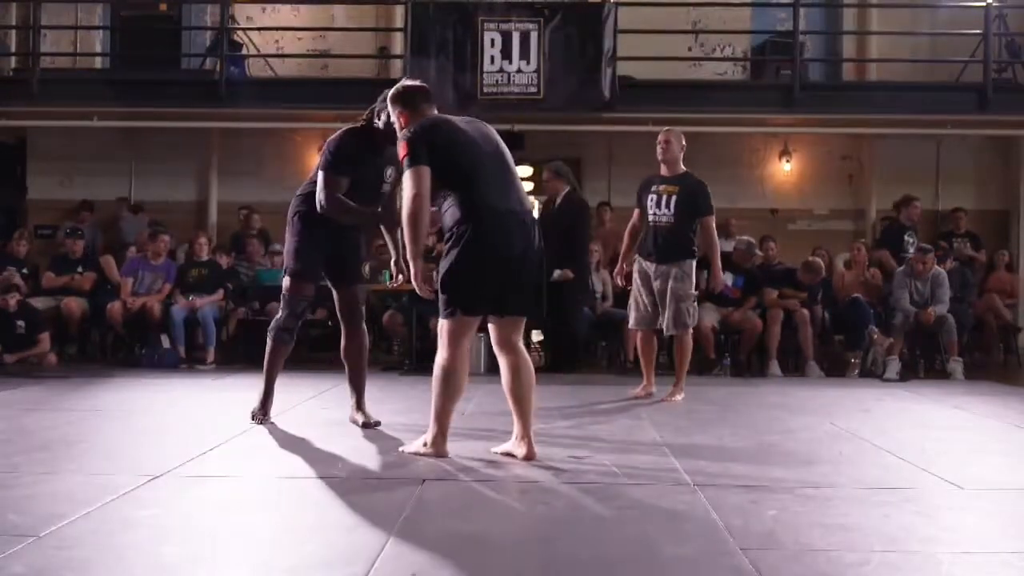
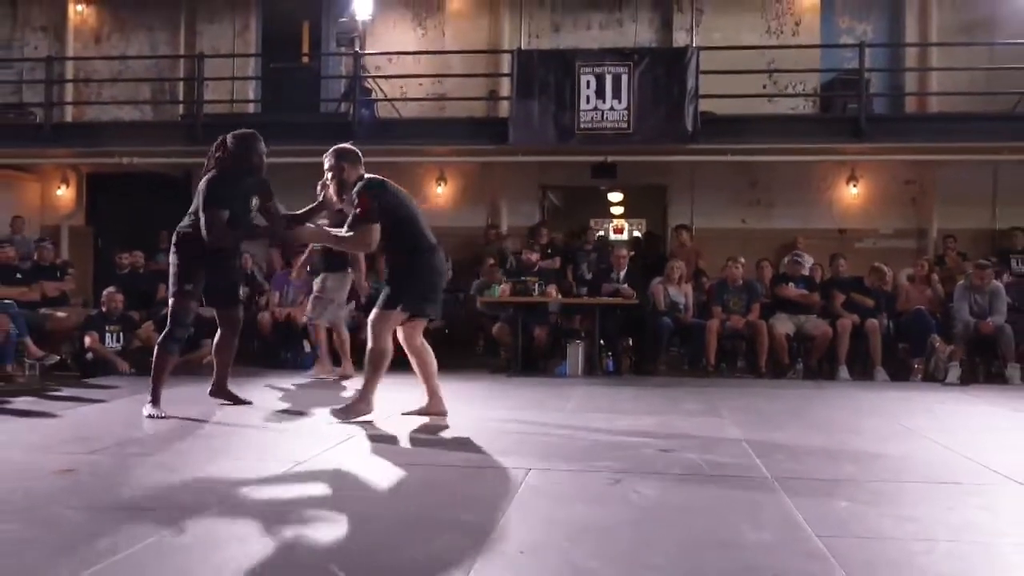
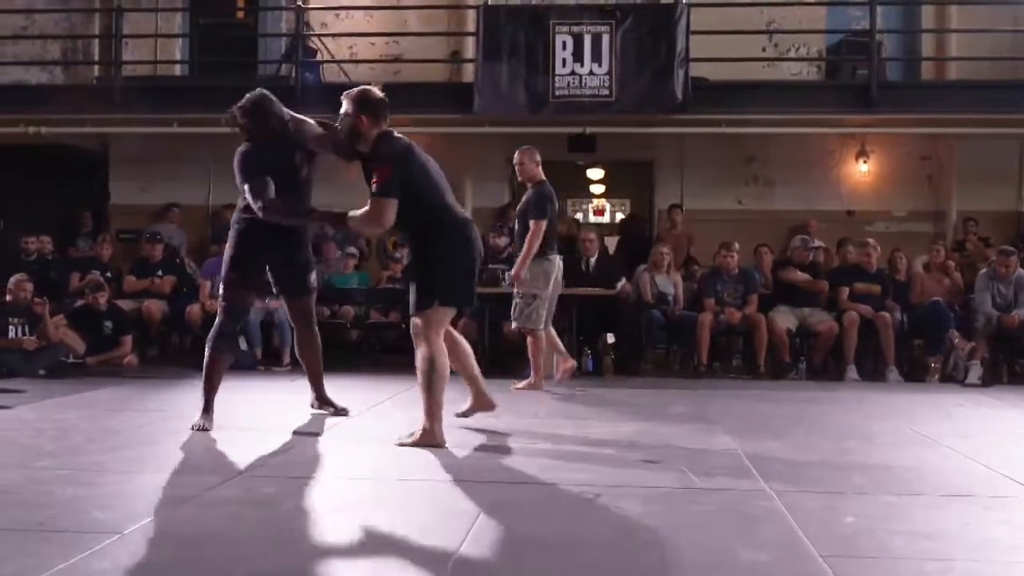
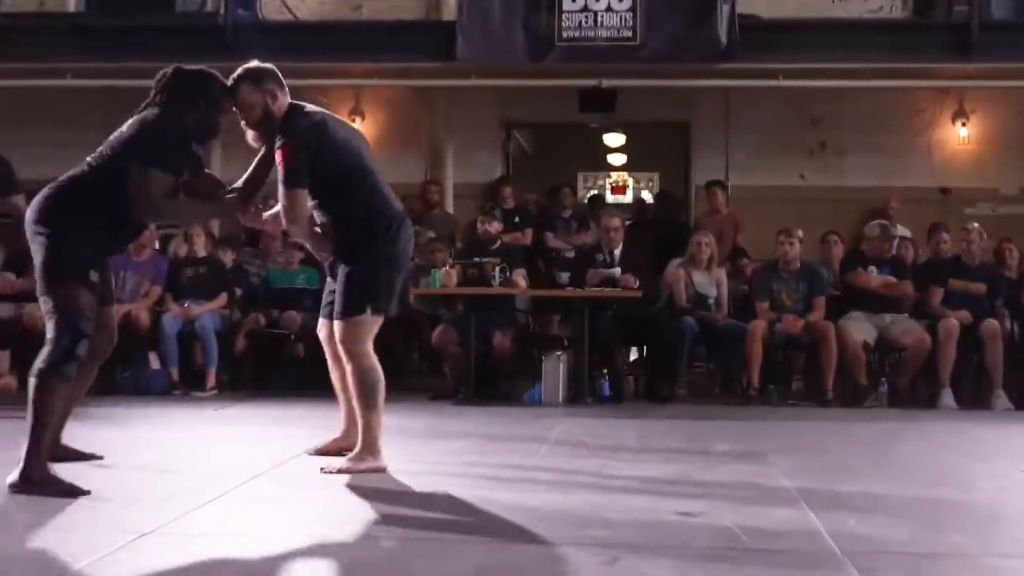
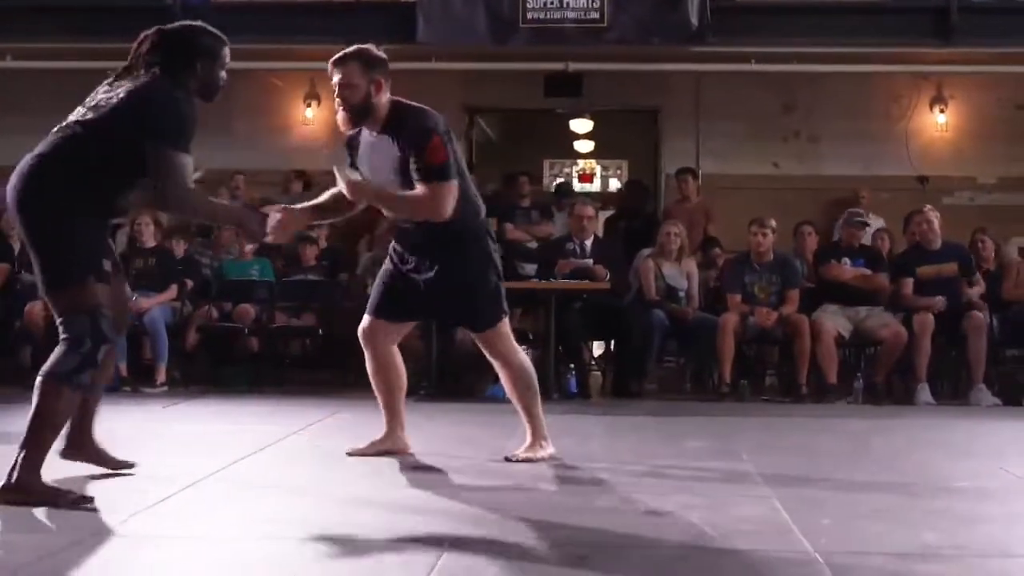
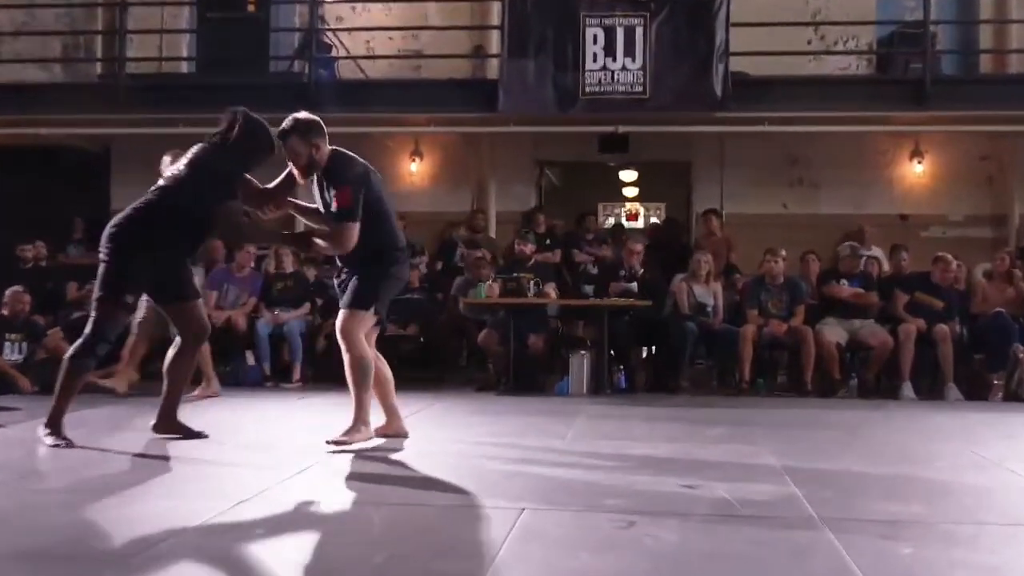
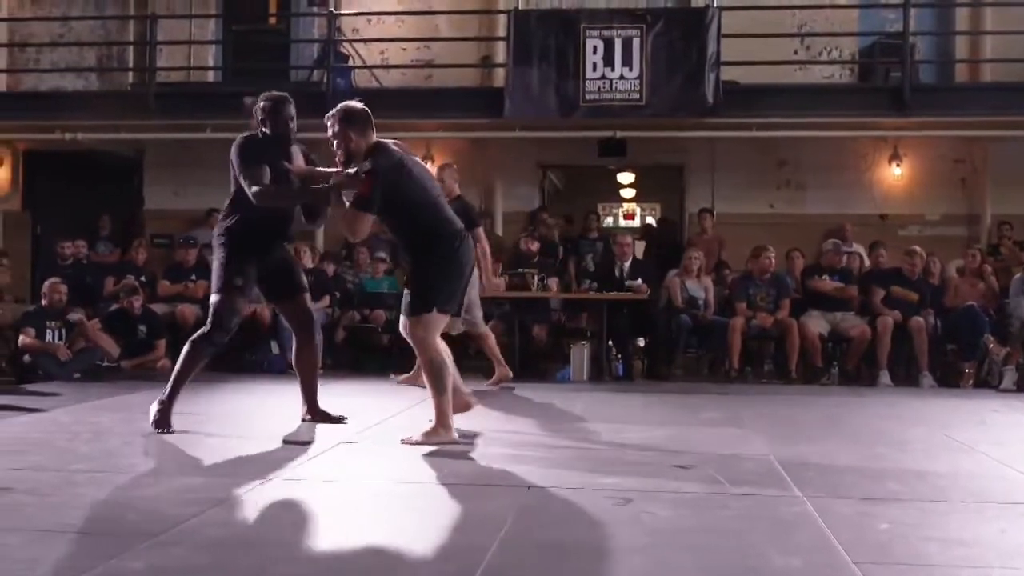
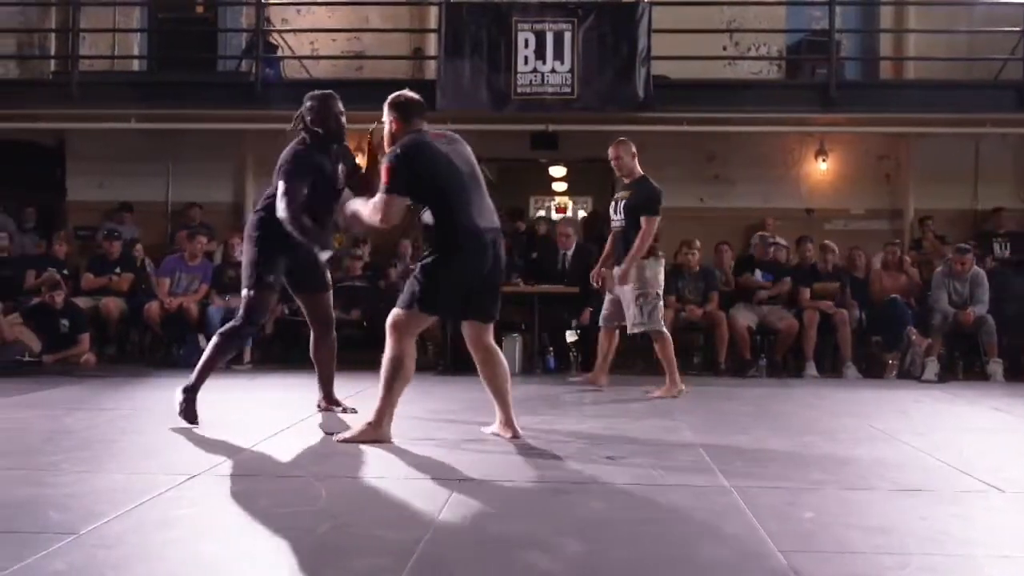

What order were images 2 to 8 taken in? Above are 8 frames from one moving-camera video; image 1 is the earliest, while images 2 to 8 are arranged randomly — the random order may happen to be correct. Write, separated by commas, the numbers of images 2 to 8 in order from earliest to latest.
8, 3, 7, 2, 6, 4, 5
